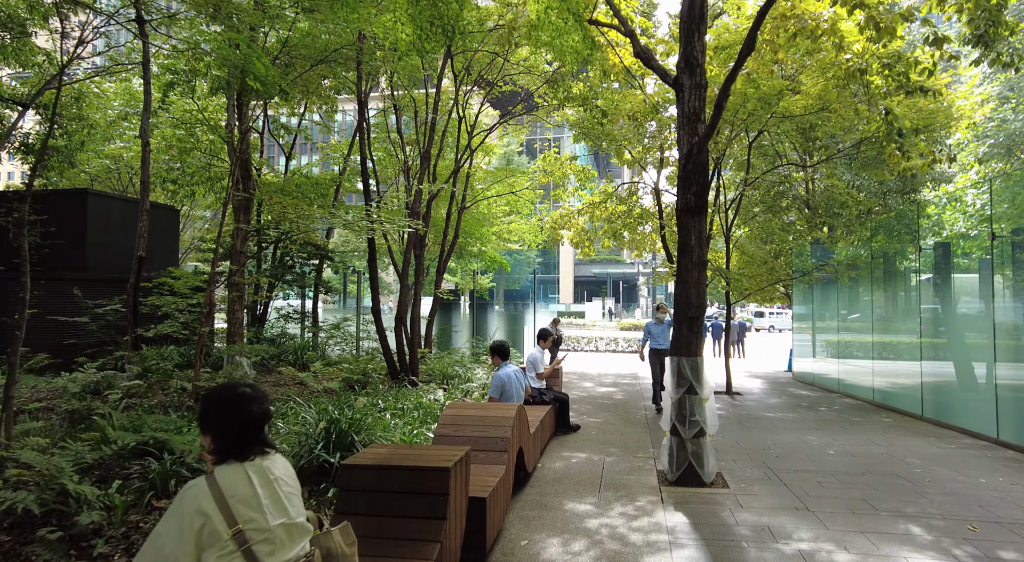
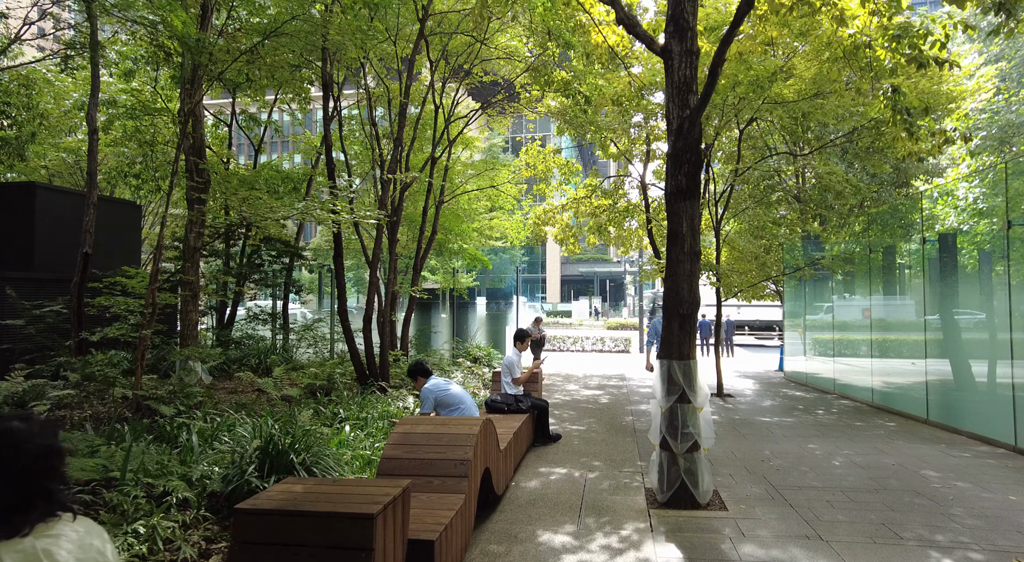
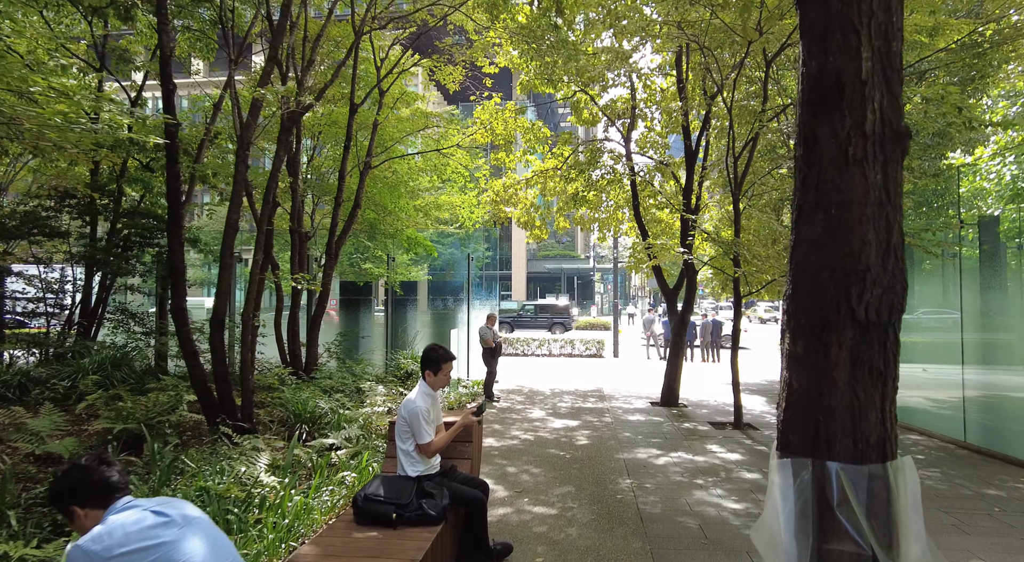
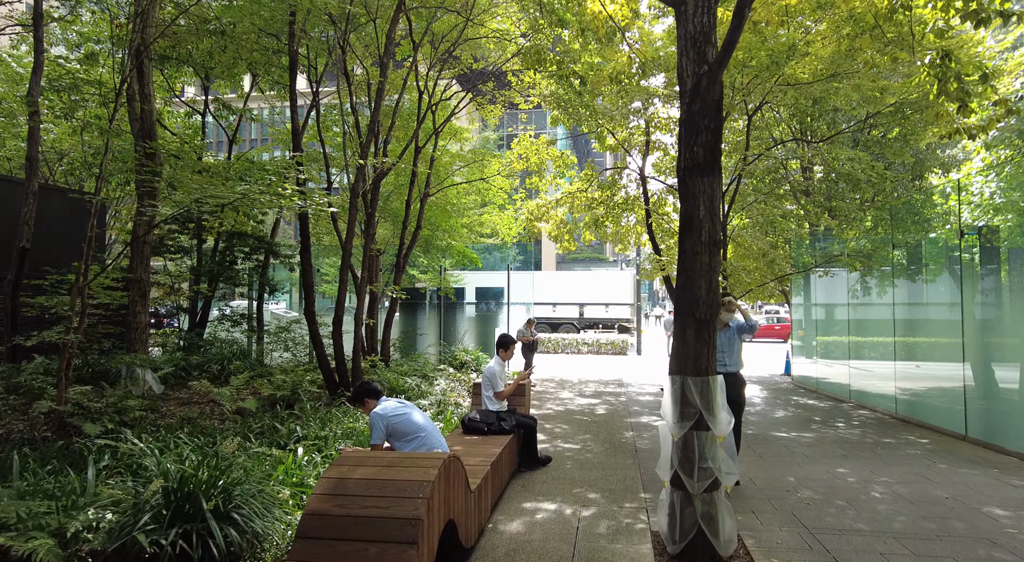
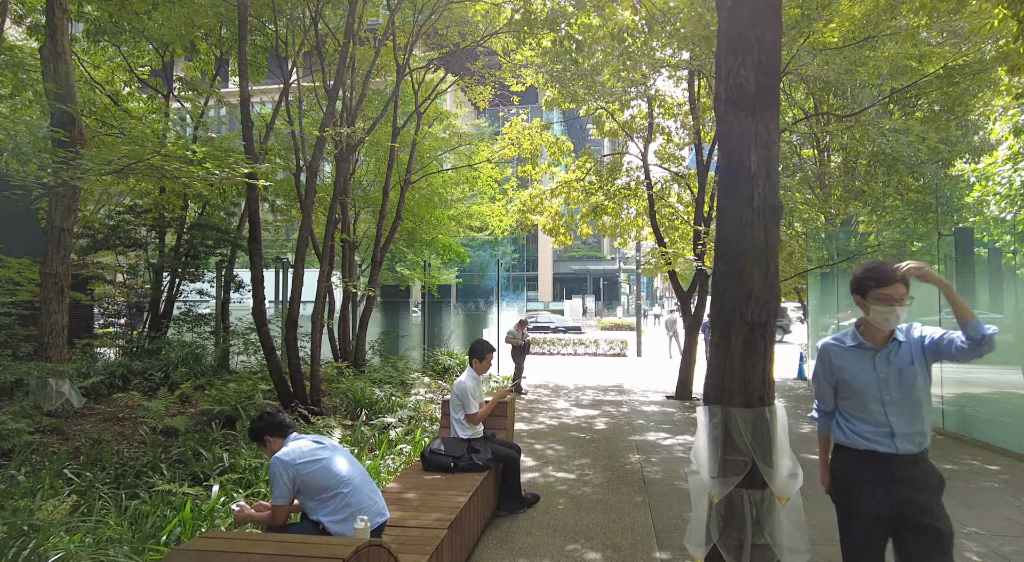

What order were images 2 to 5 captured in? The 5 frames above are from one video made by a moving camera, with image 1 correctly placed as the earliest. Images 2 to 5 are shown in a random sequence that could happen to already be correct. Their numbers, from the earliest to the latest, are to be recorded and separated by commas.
2, 4, 5, 3
